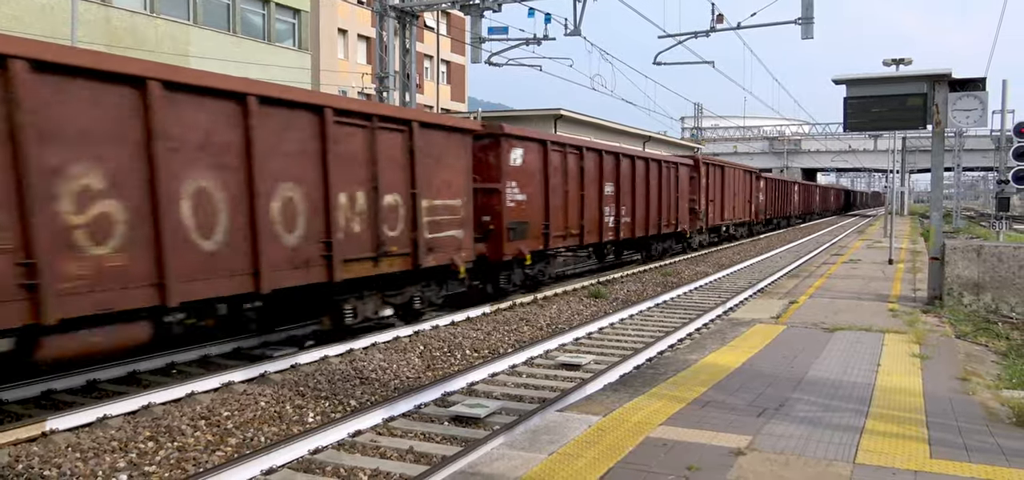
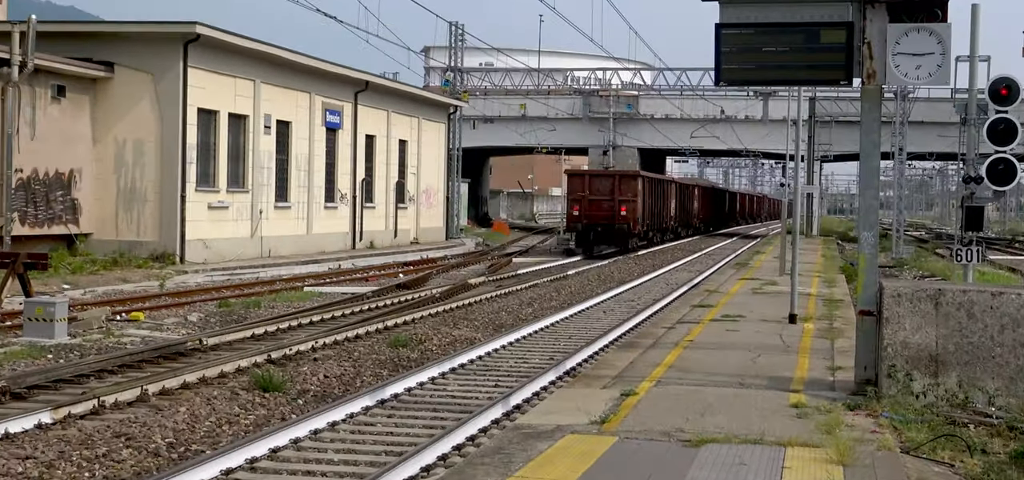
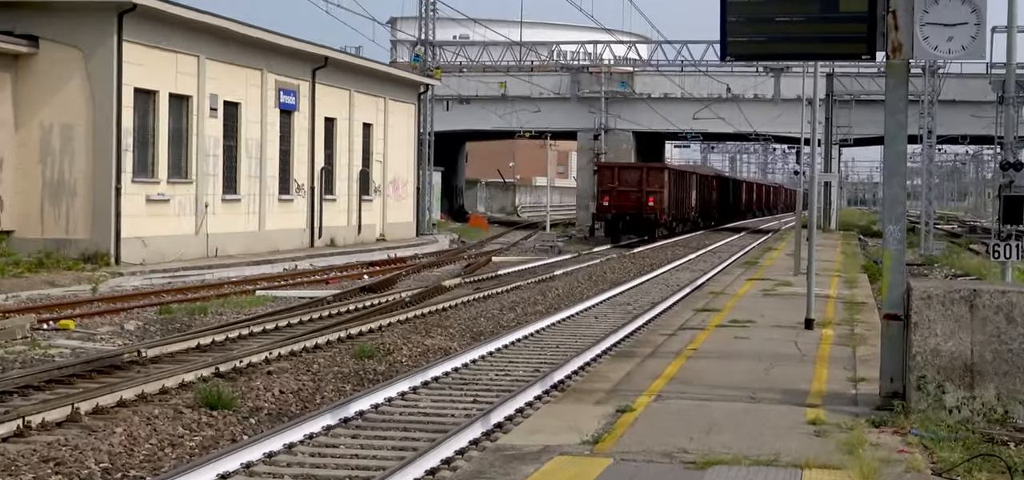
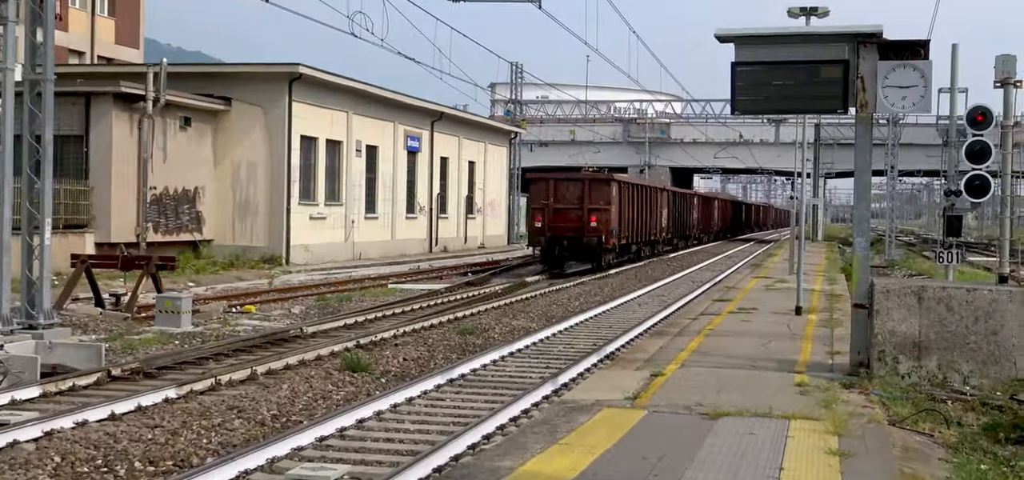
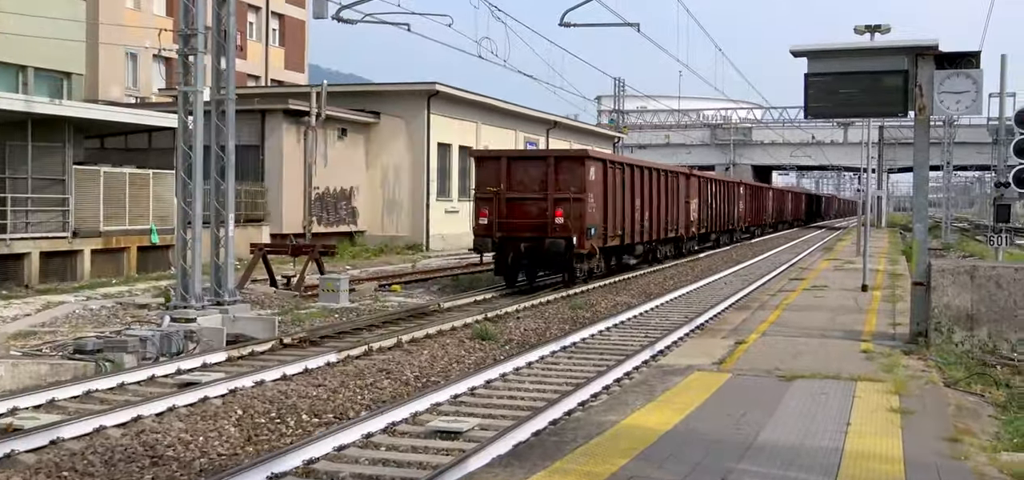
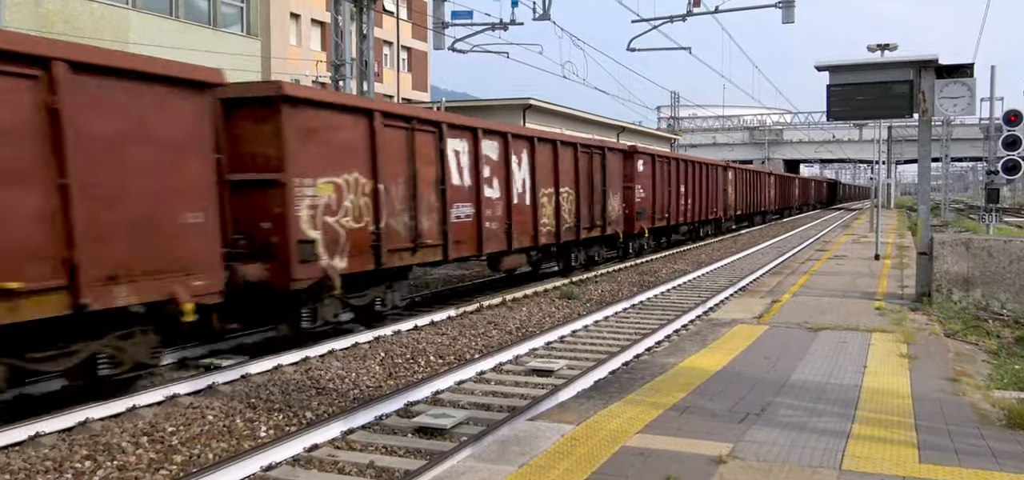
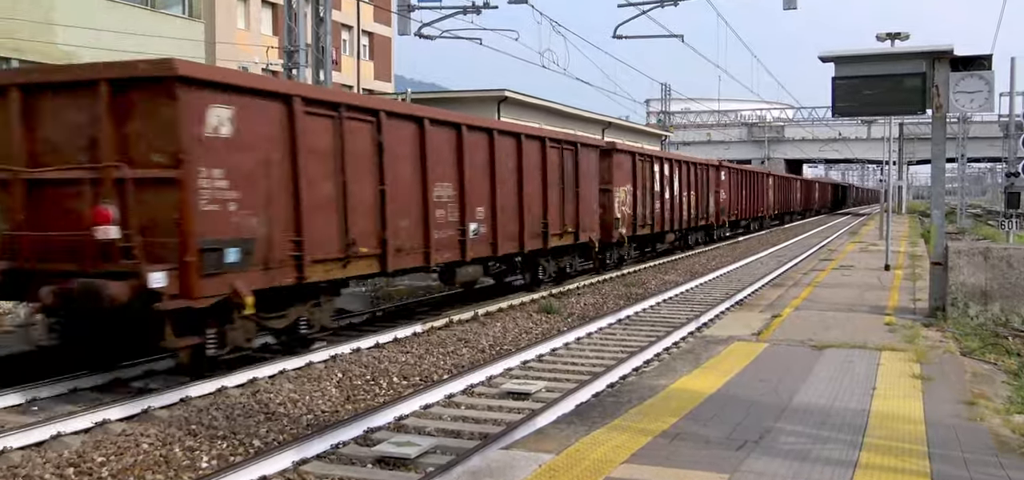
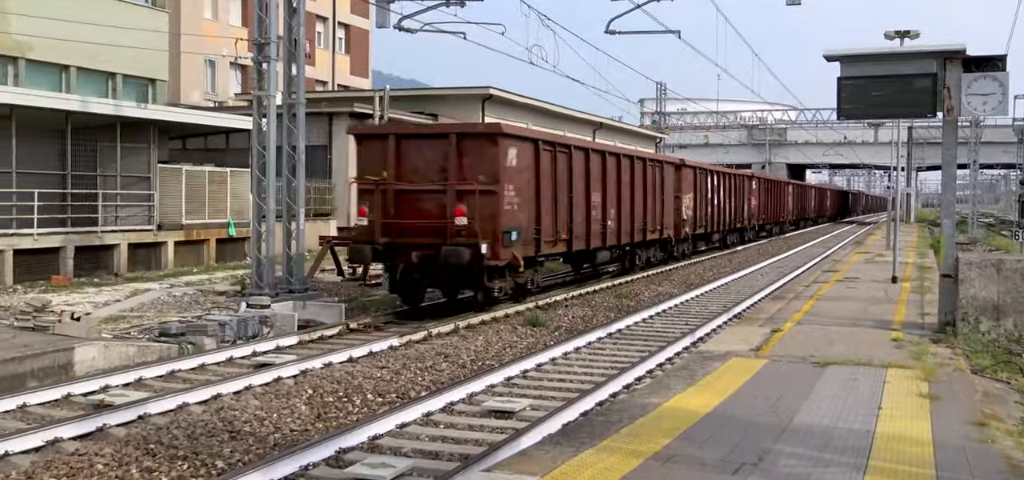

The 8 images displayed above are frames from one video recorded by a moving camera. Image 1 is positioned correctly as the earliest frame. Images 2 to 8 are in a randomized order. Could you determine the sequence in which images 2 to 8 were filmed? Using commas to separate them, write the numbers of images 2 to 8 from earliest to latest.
6, 7, 8, 5, 4, 2, 3
